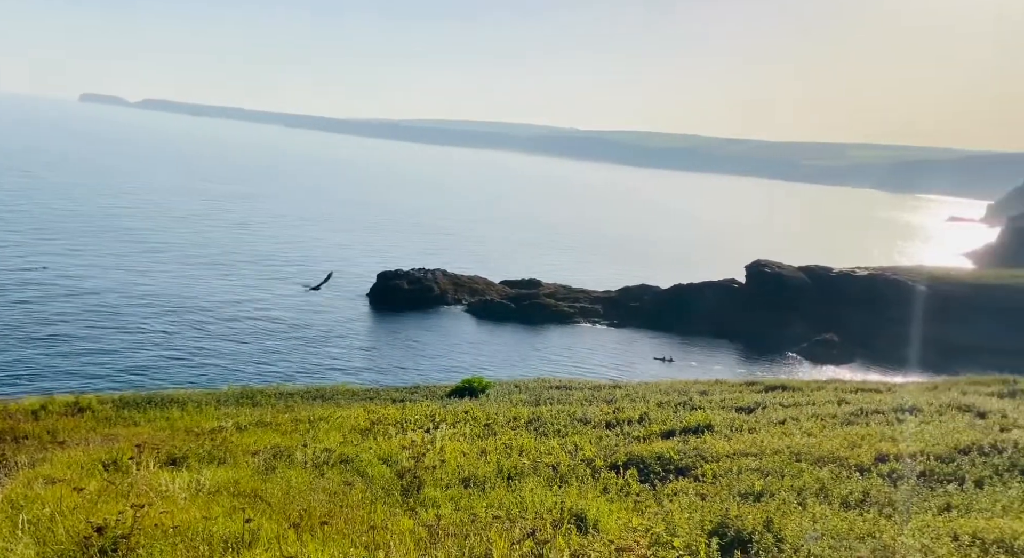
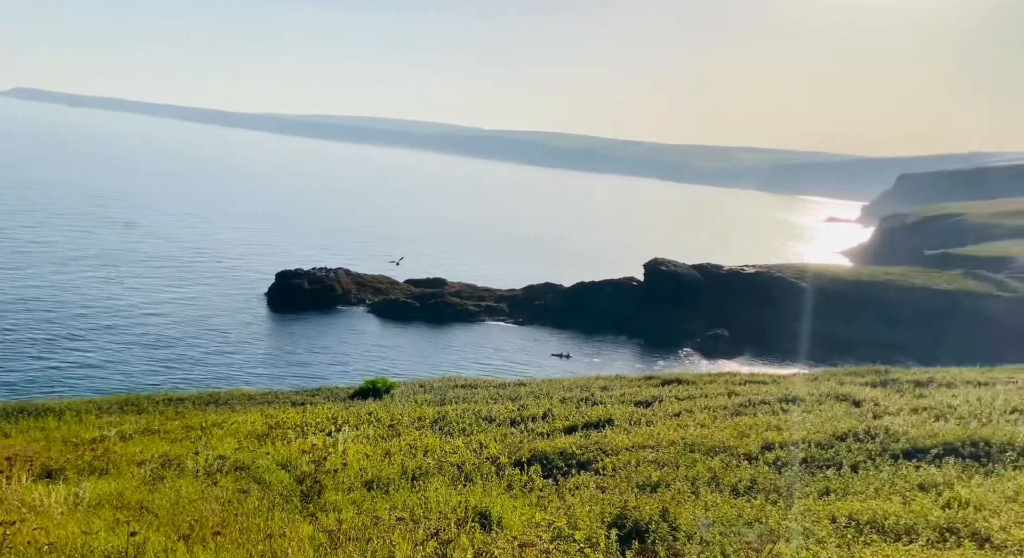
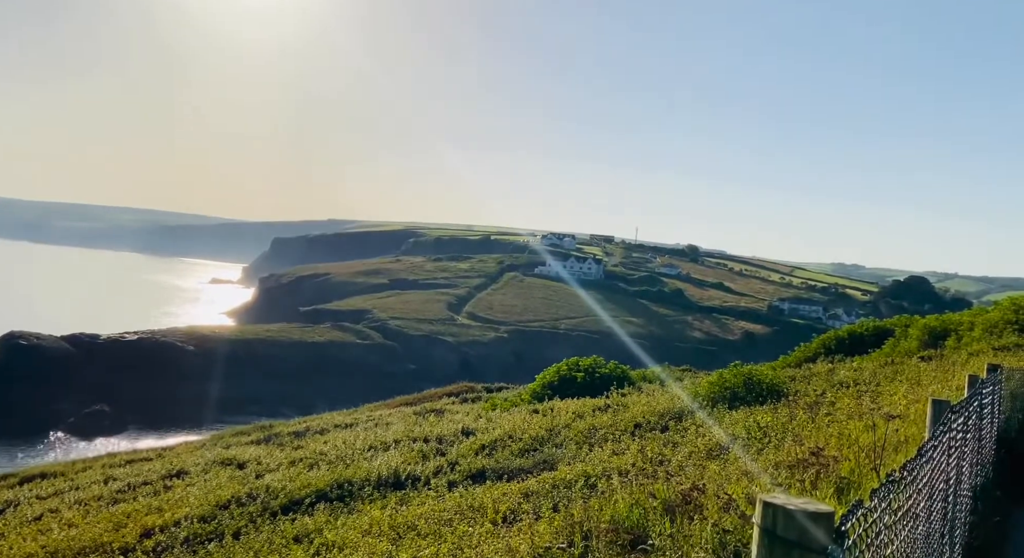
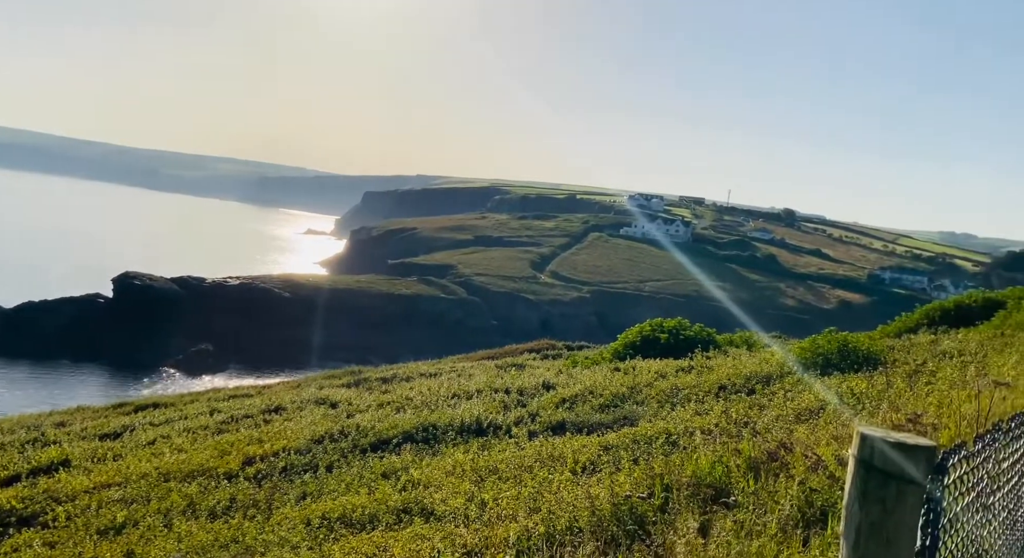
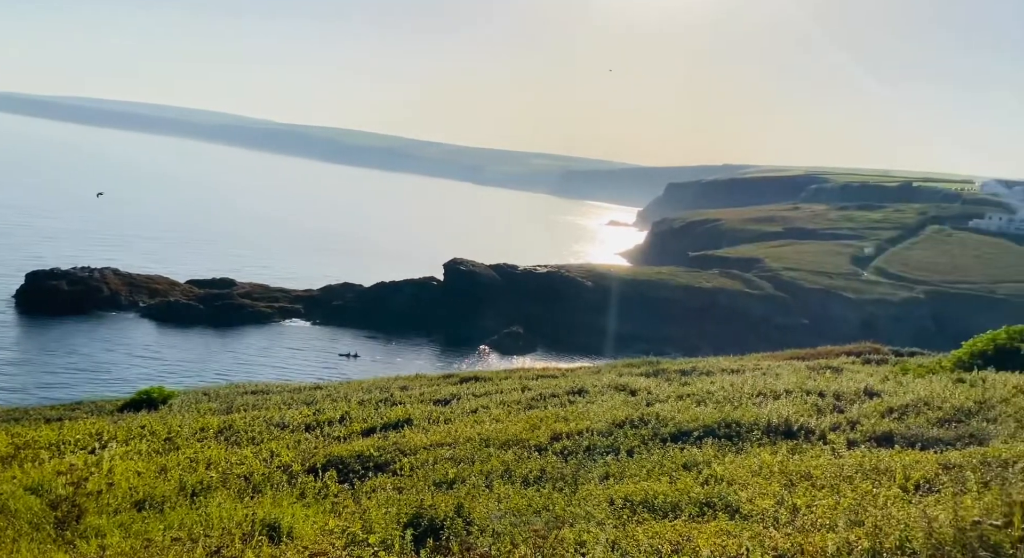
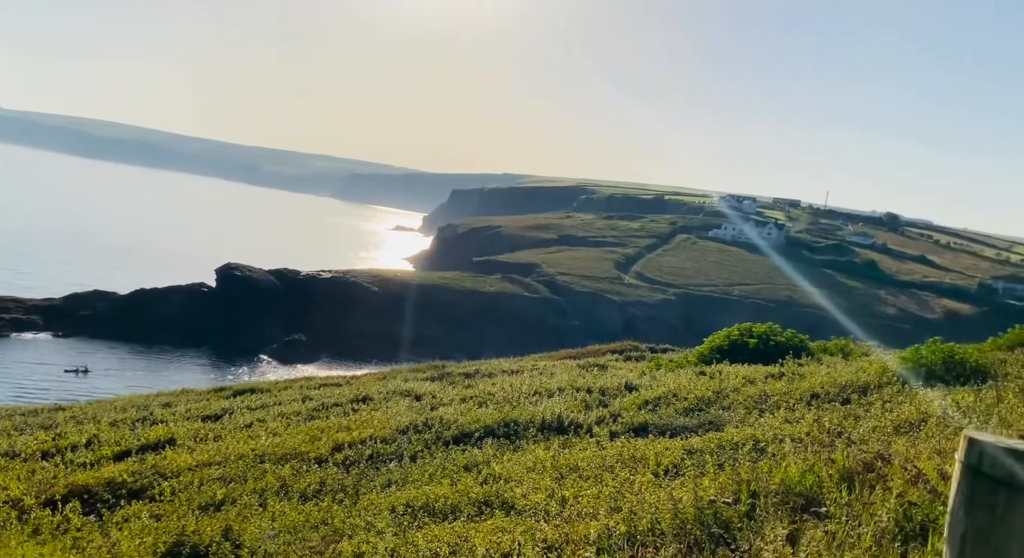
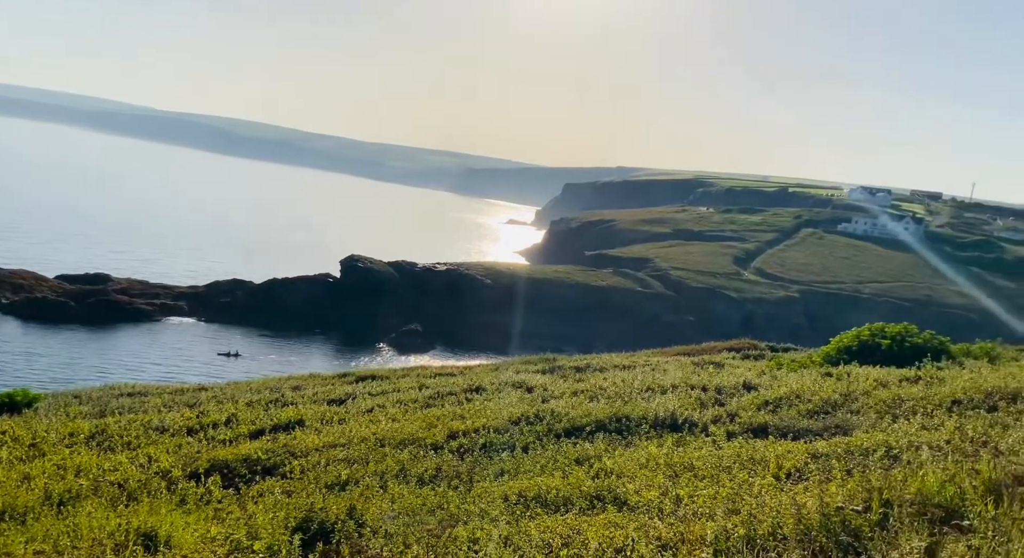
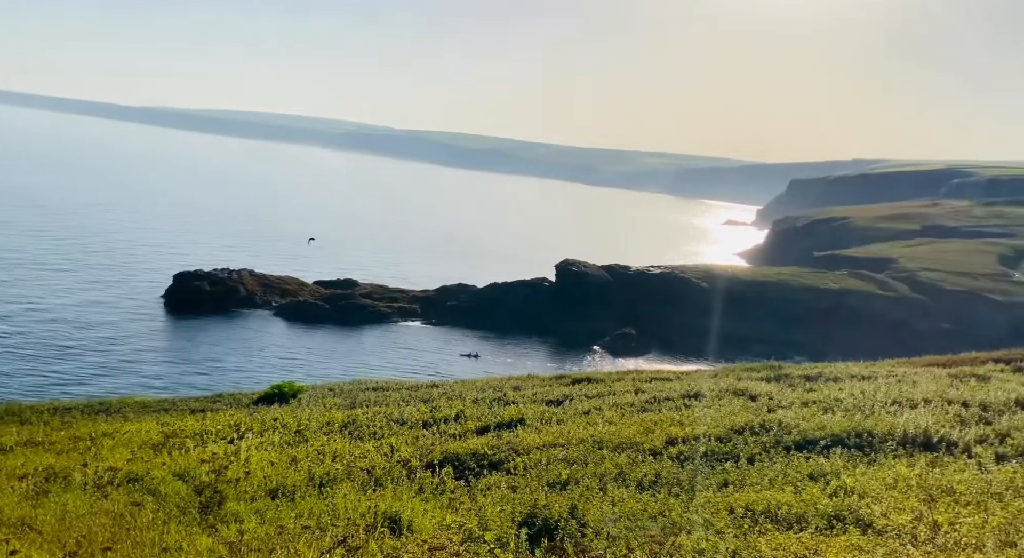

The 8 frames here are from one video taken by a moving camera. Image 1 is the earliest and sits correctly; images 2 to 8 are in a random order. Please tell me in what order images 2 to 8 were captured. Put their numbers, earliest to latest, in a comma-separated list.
2, 8, 5, 7, 6, 4, 3
